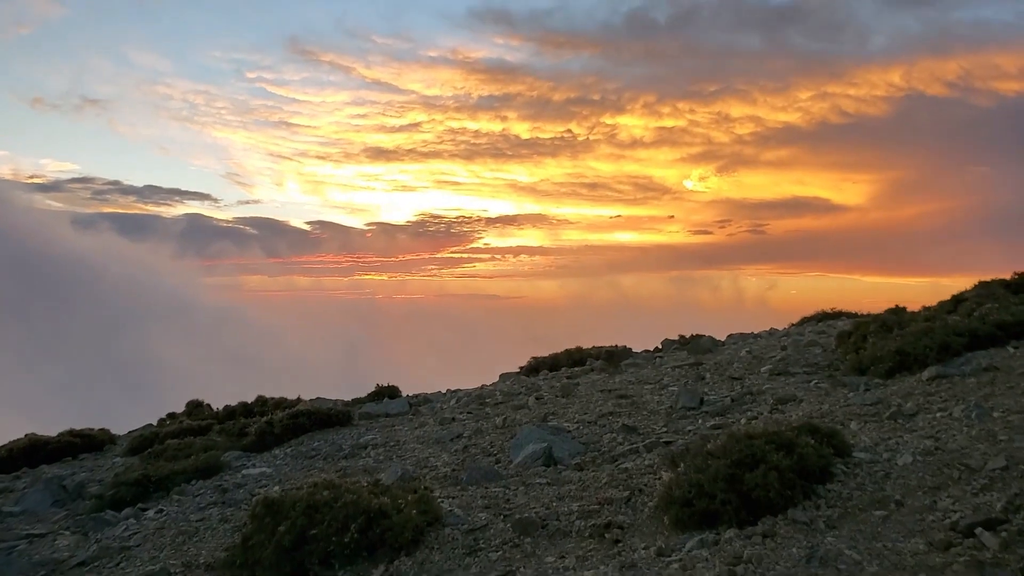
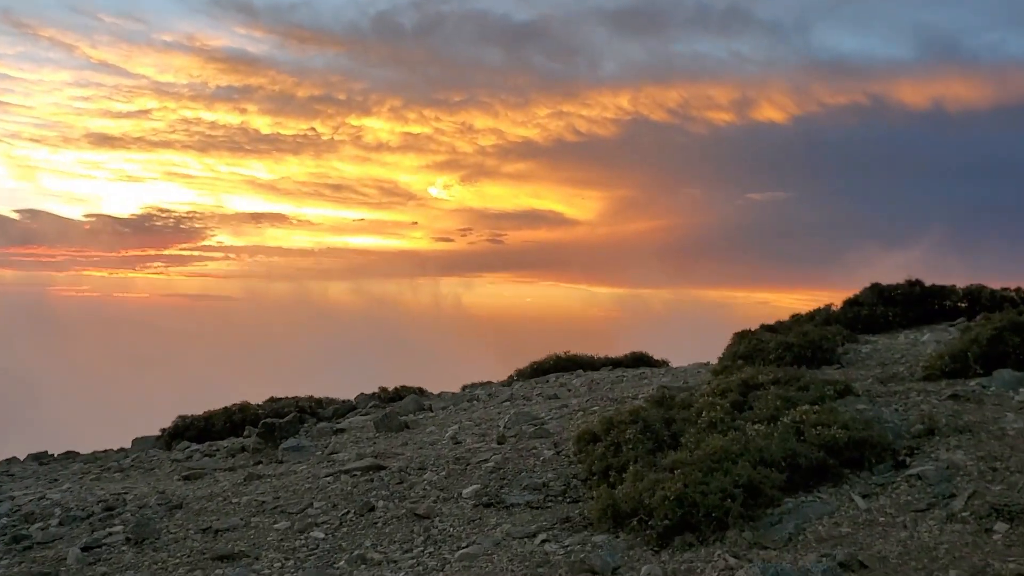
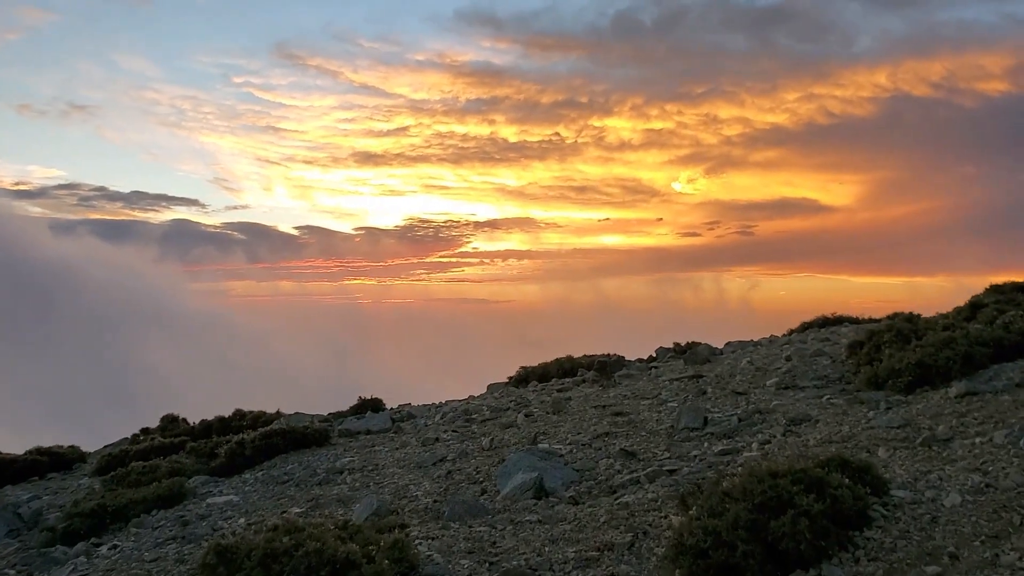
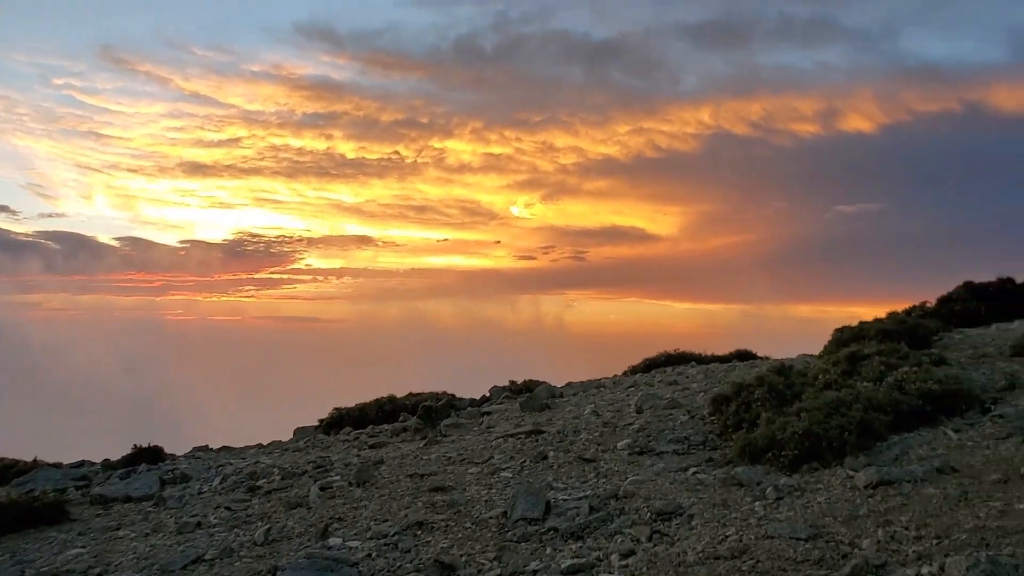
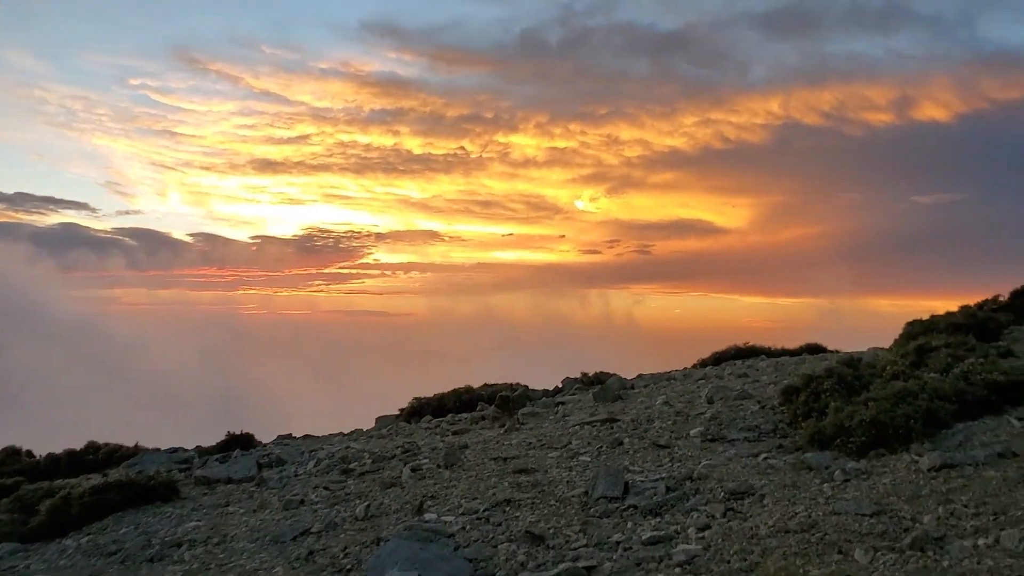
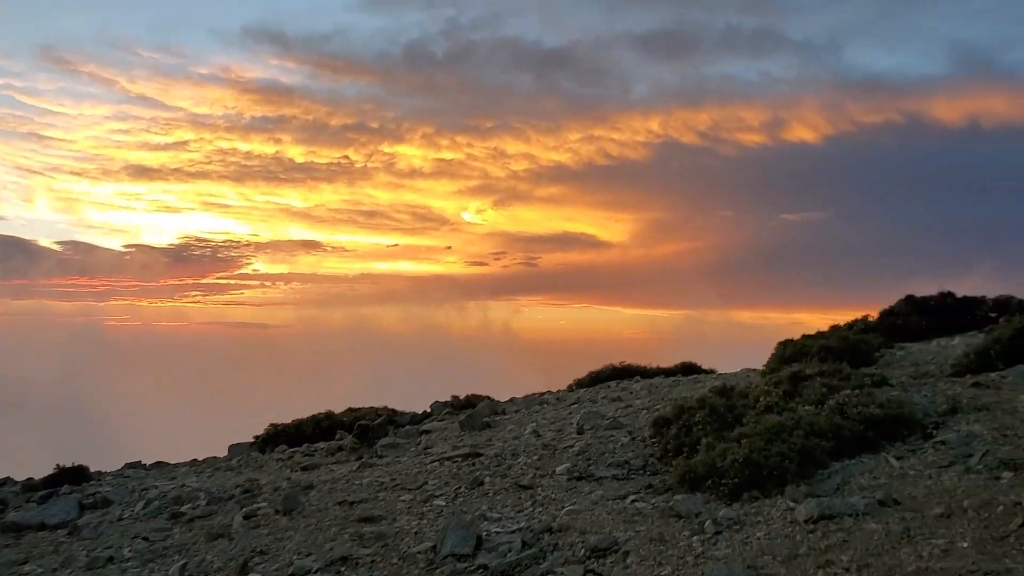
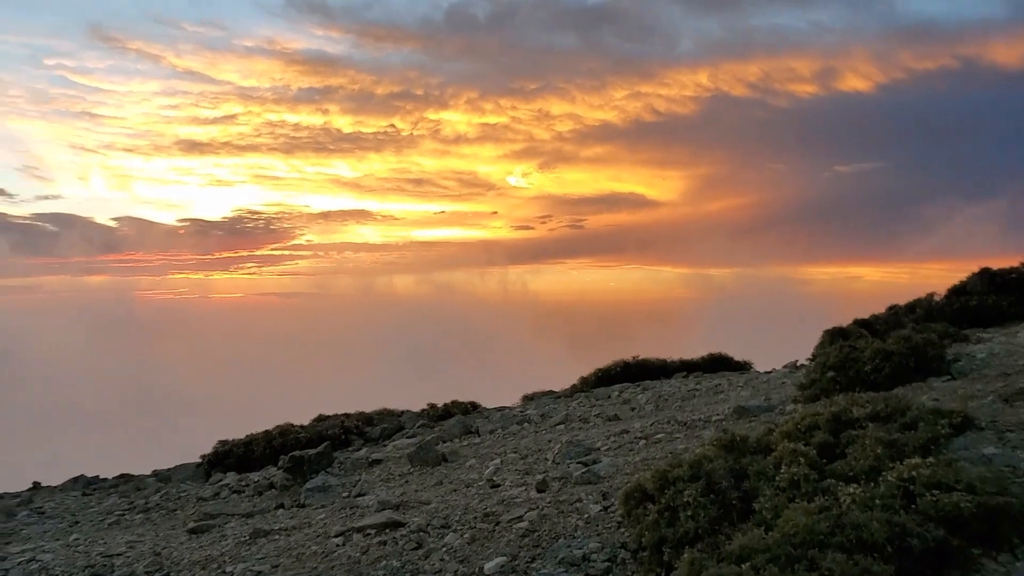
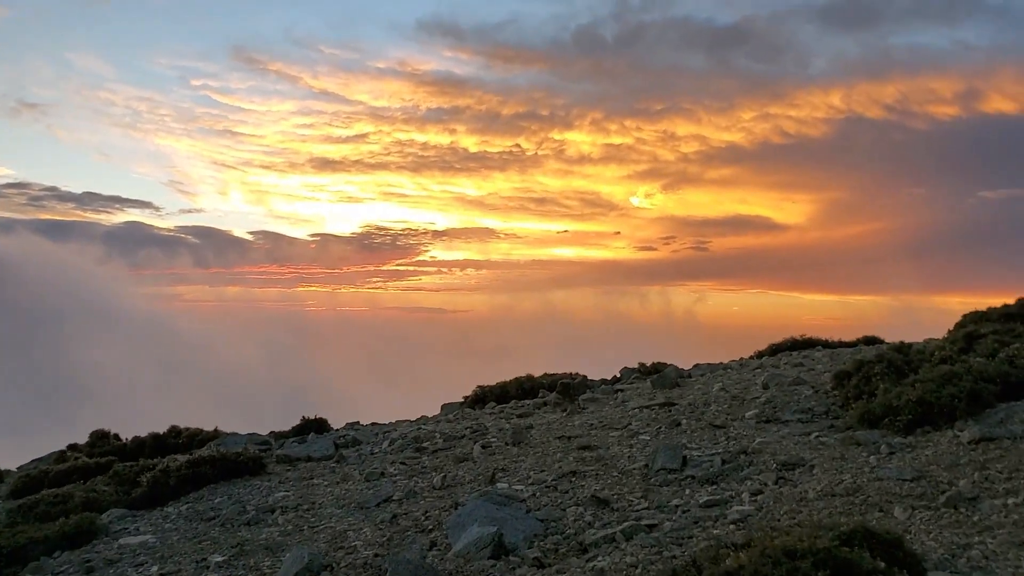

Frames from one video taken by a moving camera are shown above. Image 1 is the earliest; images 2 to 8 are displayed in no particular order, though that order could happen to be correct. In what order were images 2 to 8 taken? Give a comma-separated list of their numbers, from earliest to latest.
3, 8, 5, 4, 6, 2, 7
